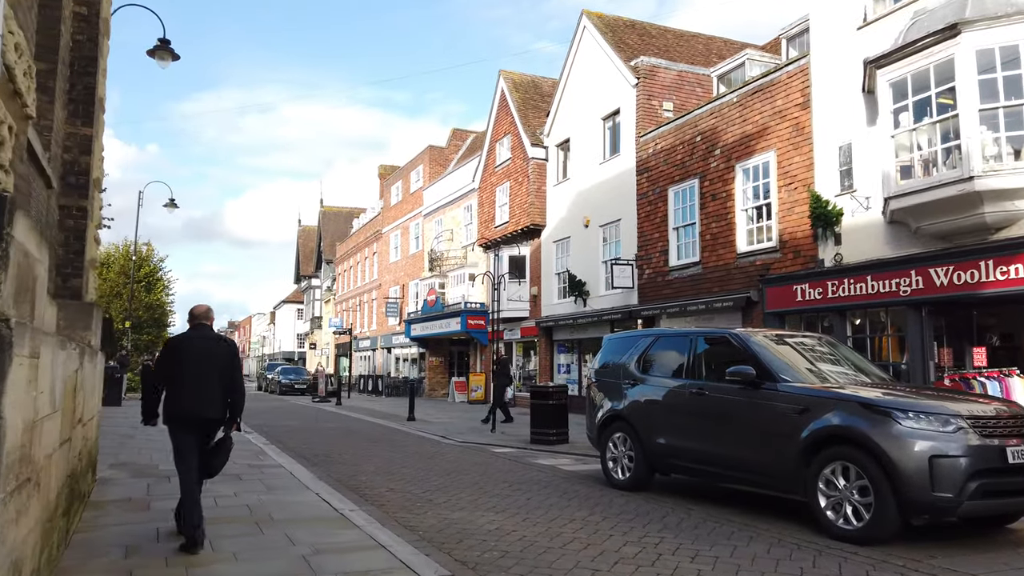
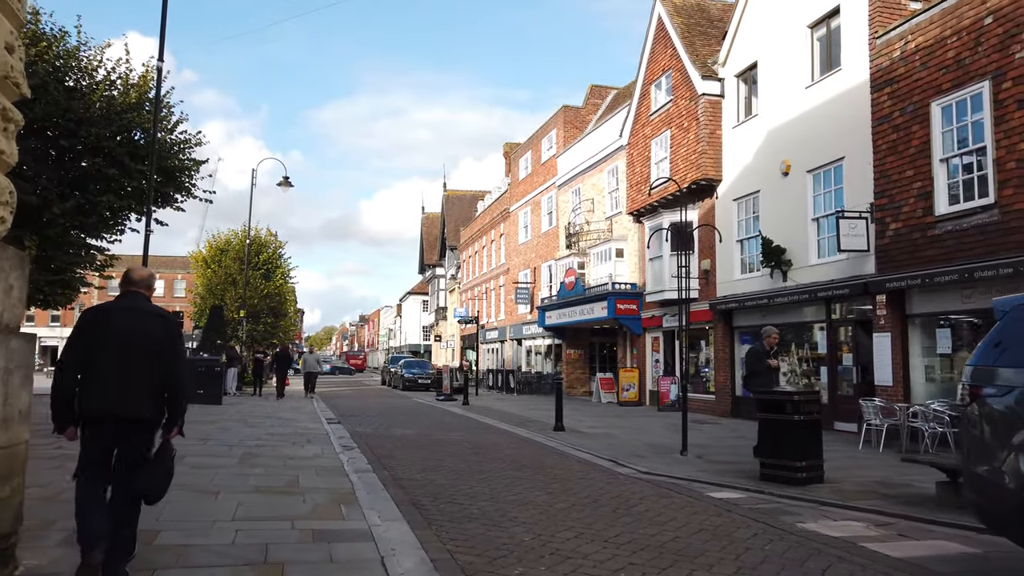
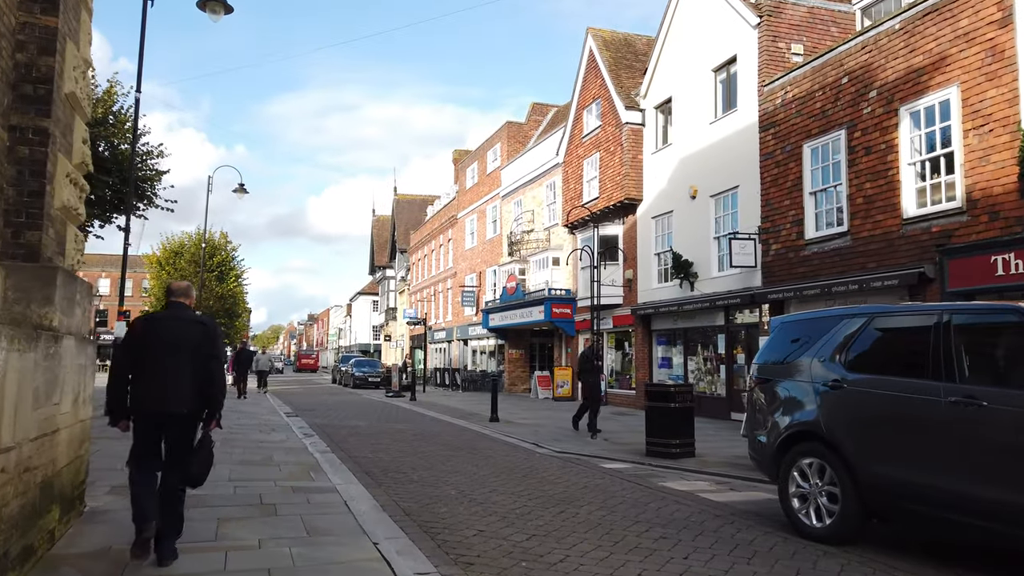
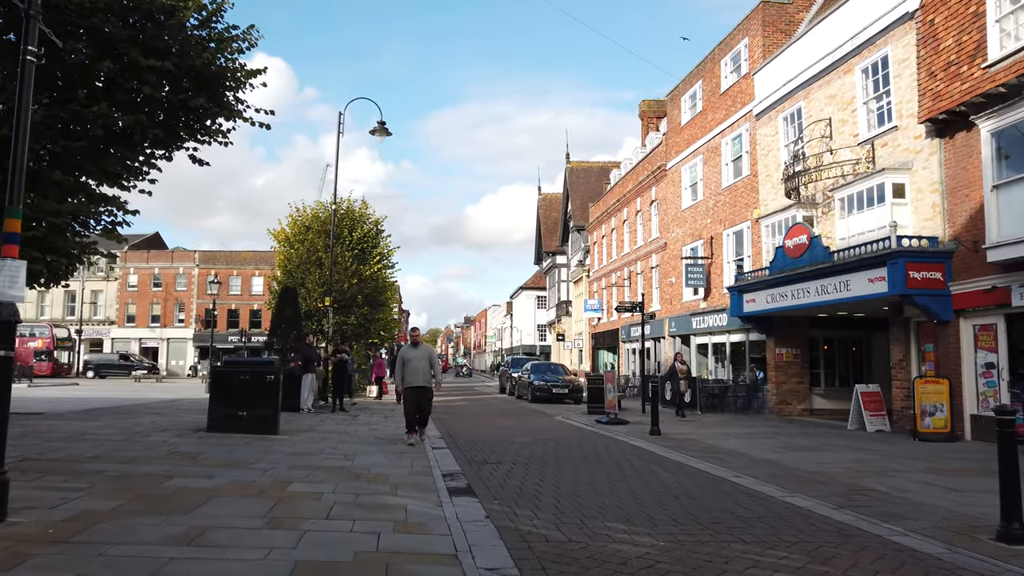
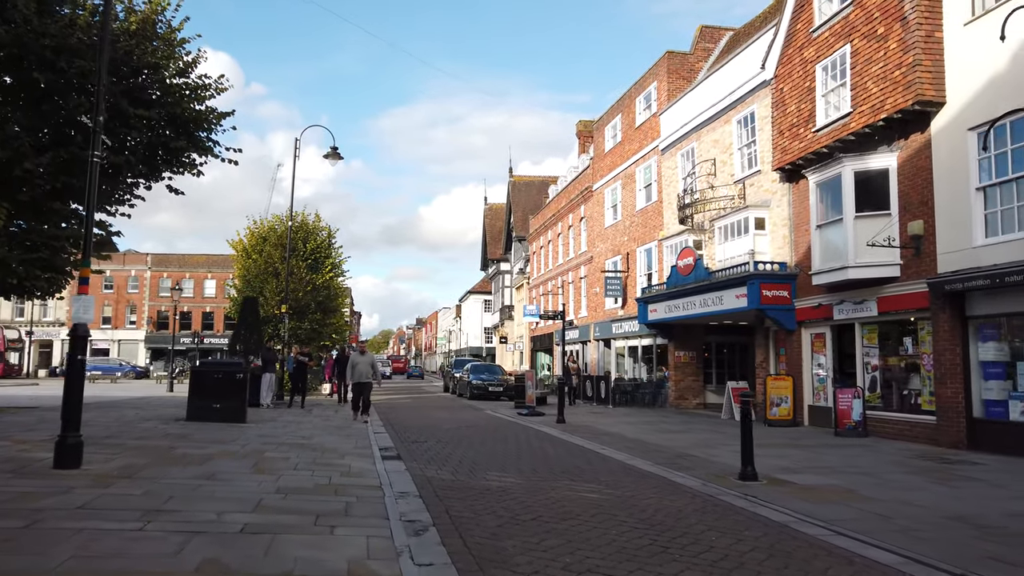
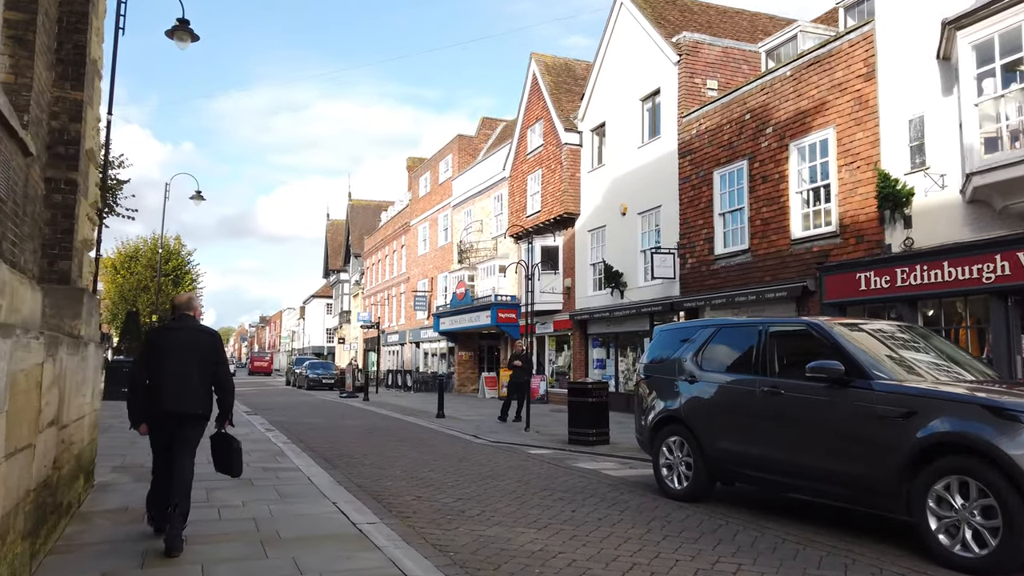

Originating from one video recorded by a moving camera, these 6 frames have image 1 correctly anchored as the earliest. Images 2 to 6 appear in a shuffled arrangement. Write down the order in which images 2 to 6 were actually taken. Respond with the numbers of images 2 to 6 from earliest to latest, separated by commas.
6, 3, 2, 5, 4
